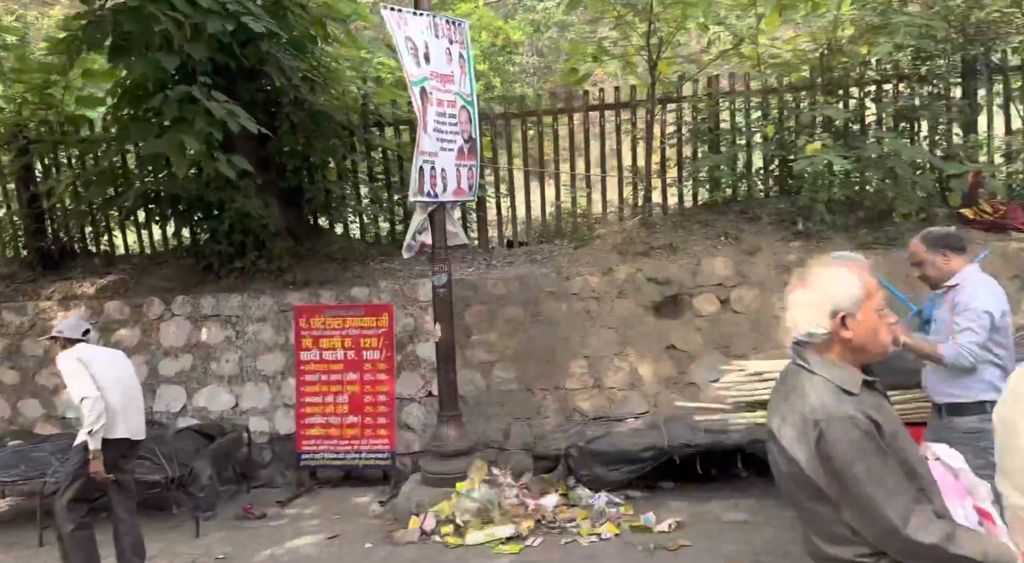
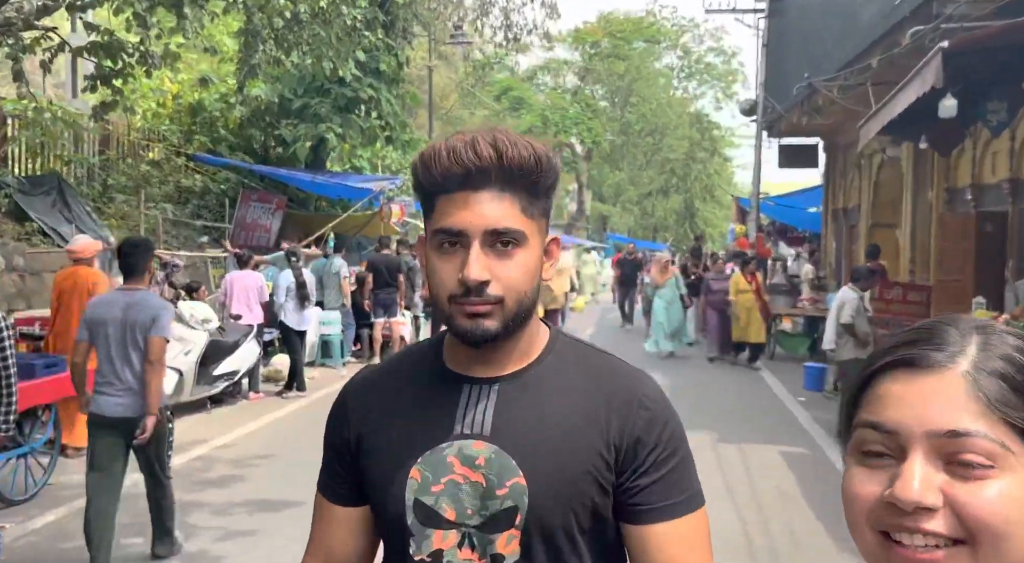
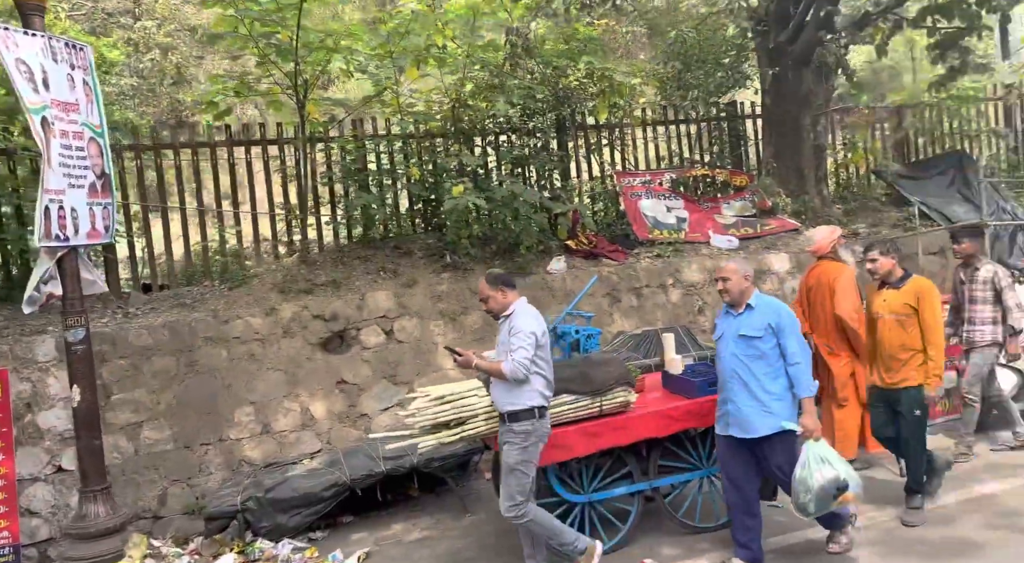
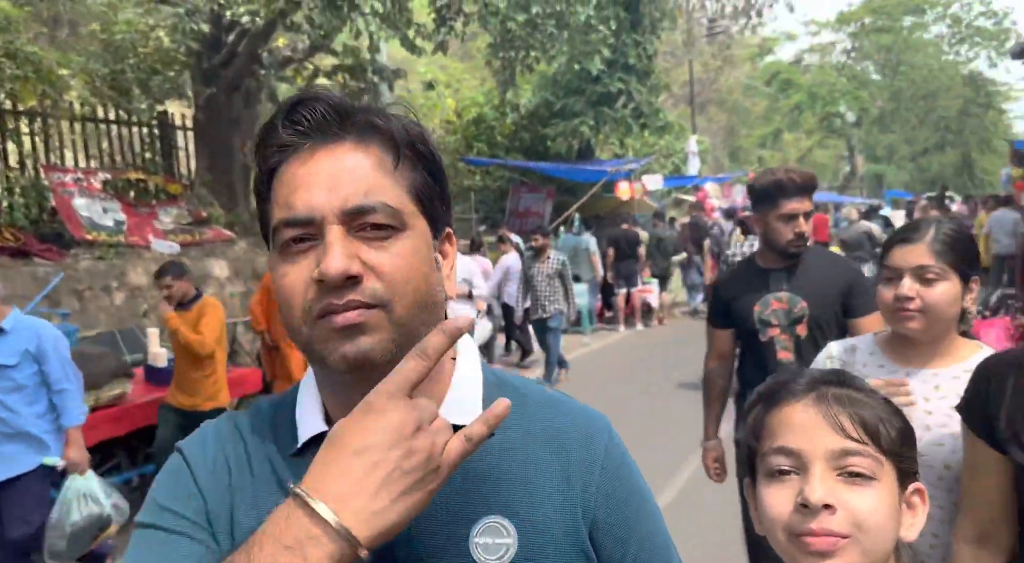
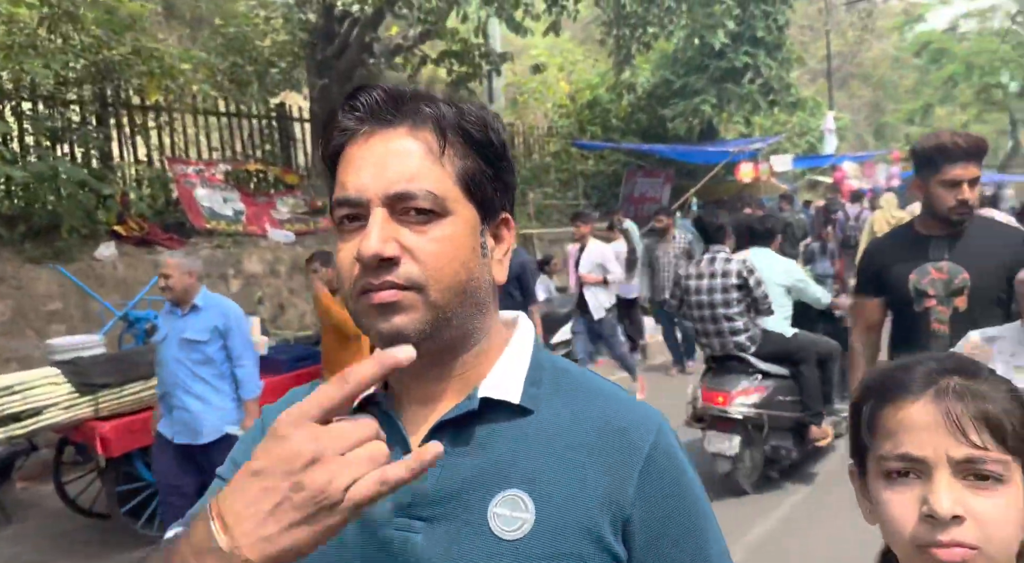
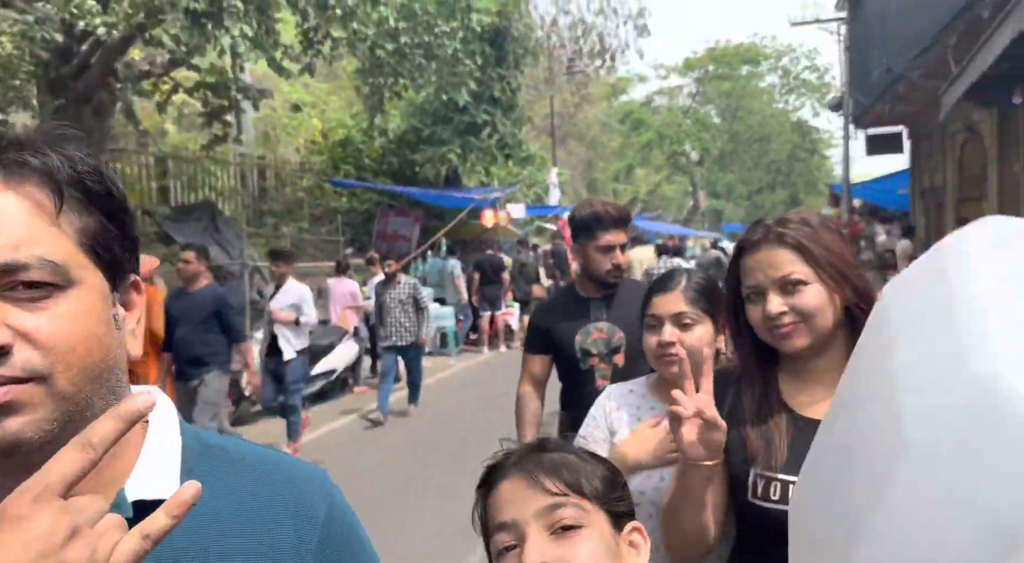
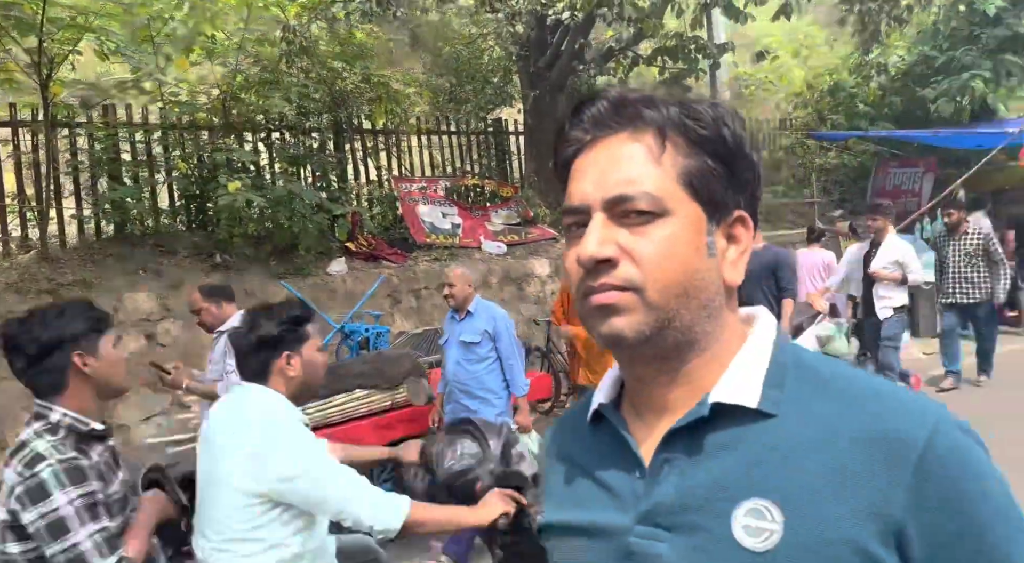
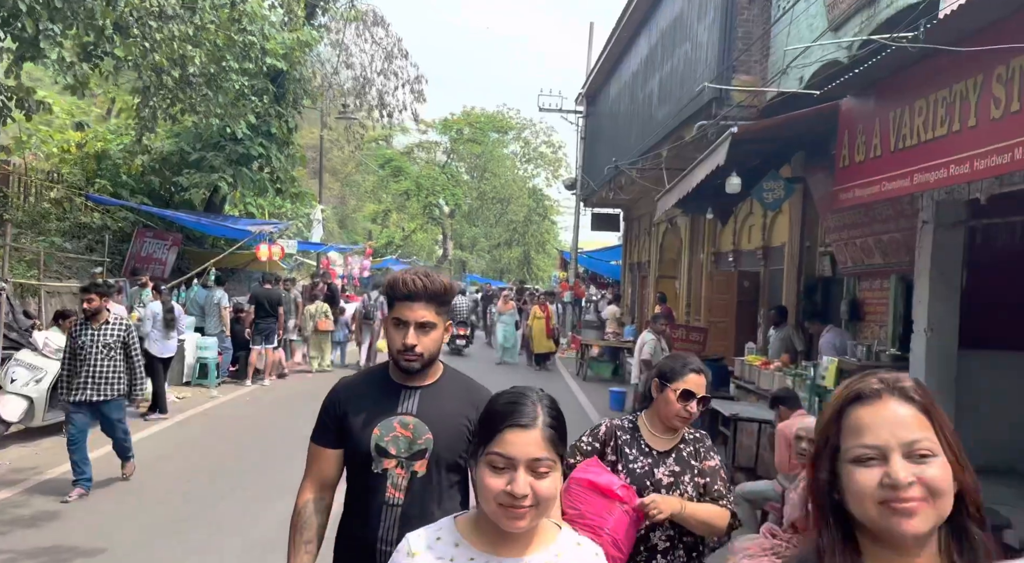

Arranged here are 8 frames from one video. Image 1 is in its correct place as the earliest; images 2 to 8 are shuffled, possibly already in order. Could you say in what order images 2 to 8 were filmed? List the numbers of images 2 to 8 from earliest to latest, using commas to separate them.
3, 7, 5, 4, 6, 8, 2
